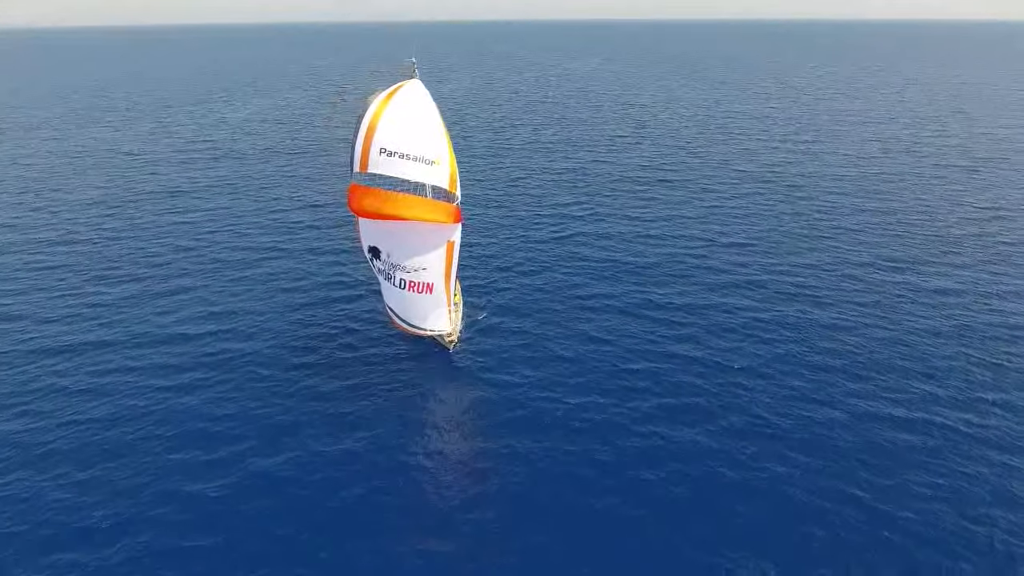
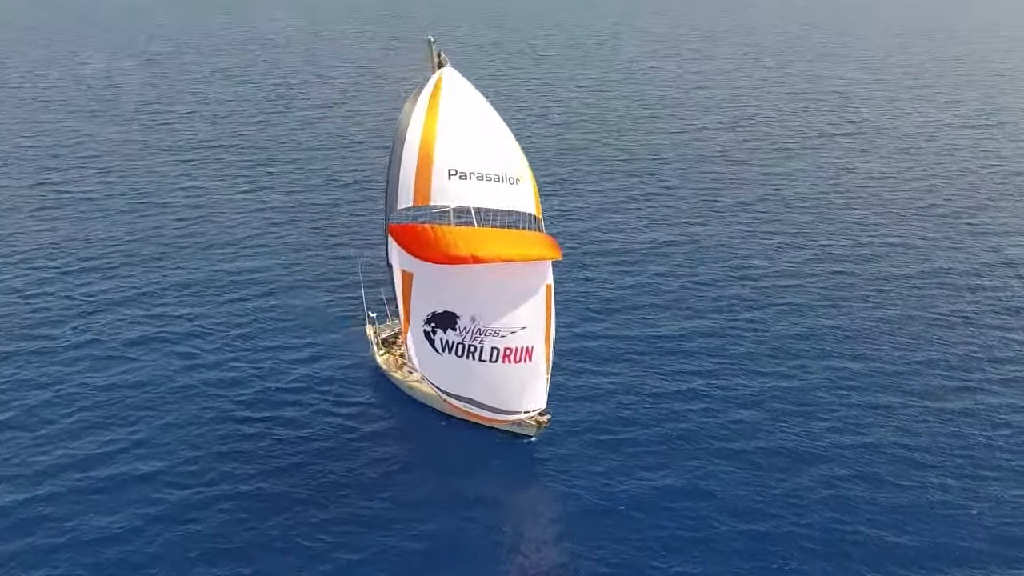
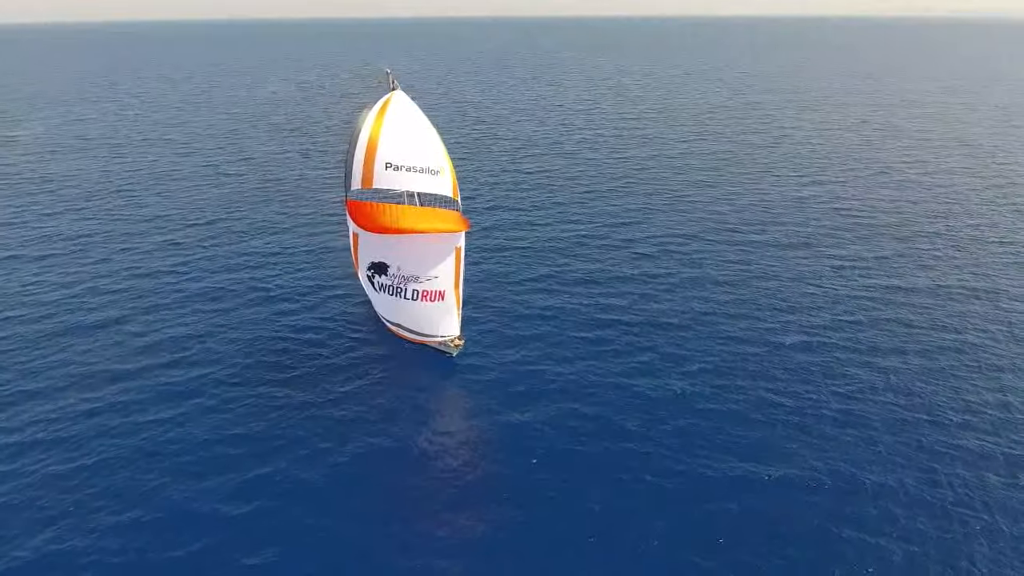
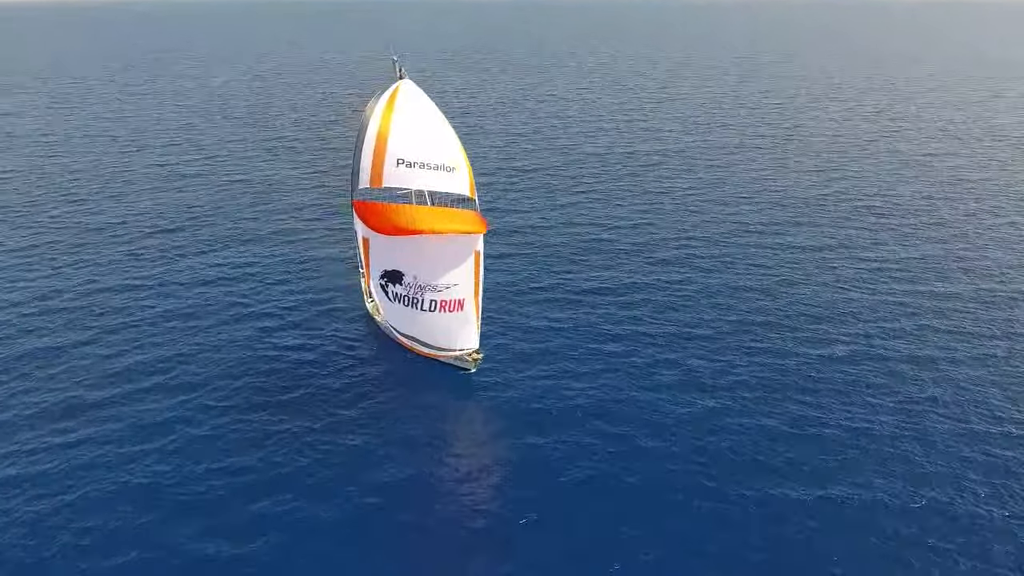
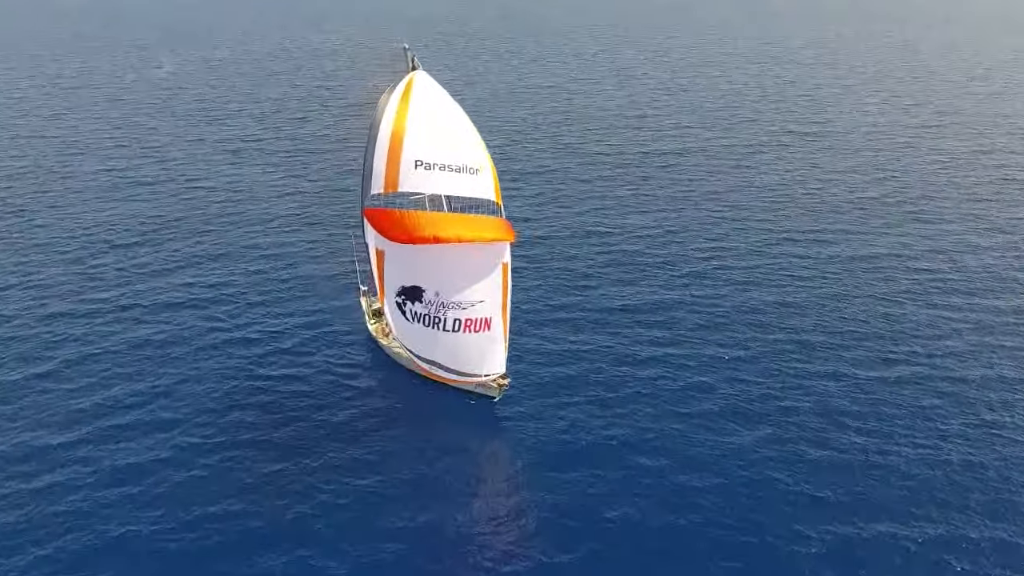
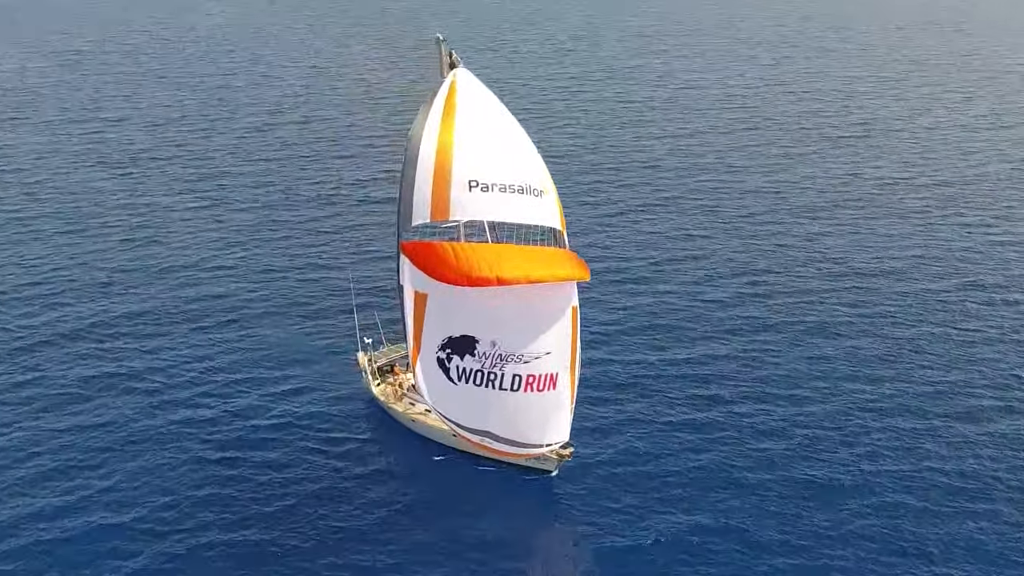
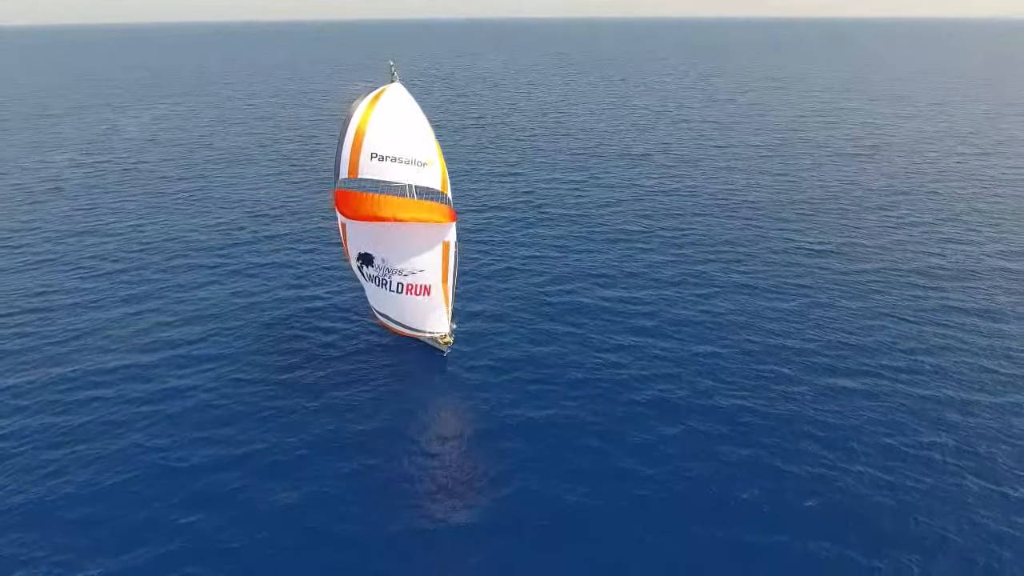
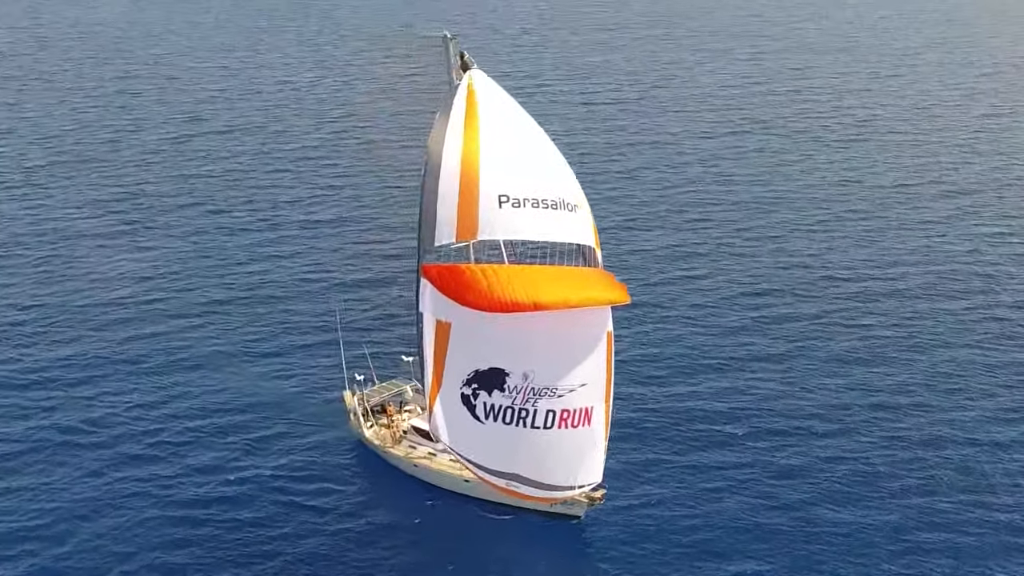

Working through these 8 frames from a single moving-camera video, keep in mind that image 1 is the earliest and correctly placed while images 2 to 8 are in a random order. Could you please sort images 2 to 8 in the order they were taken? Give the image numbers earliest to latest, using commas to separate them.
7, 3, 4, 5, 2, 6, 8
